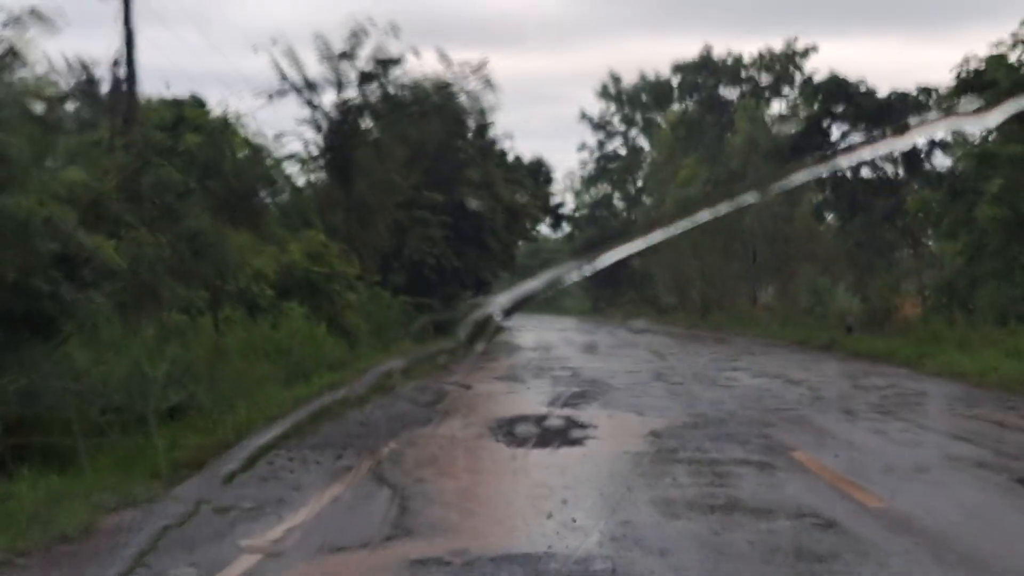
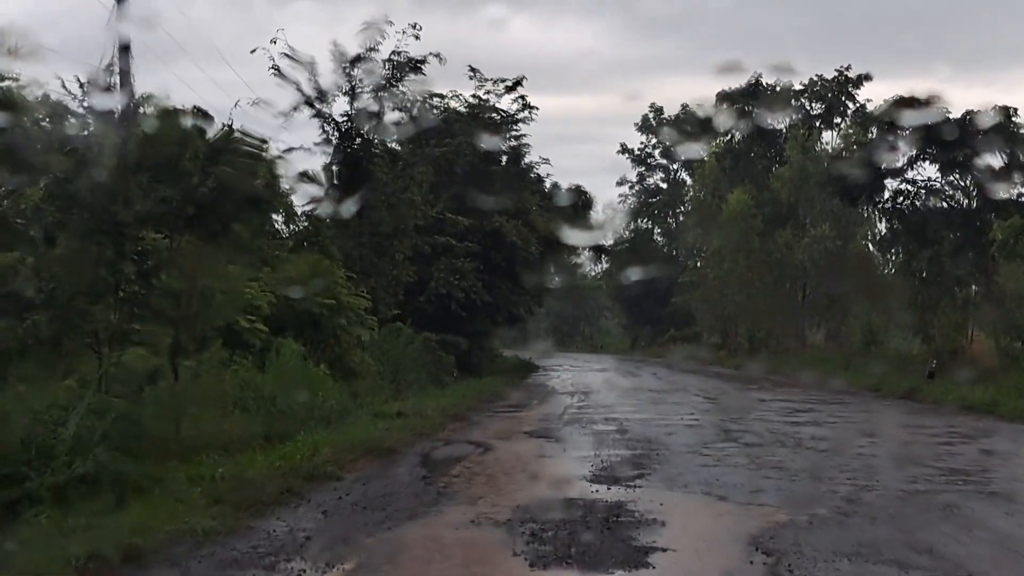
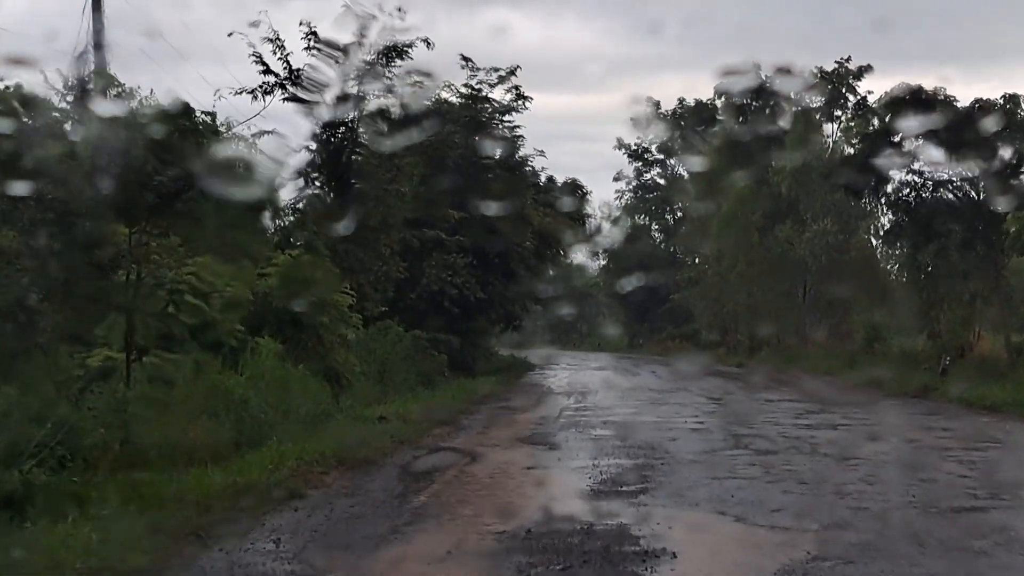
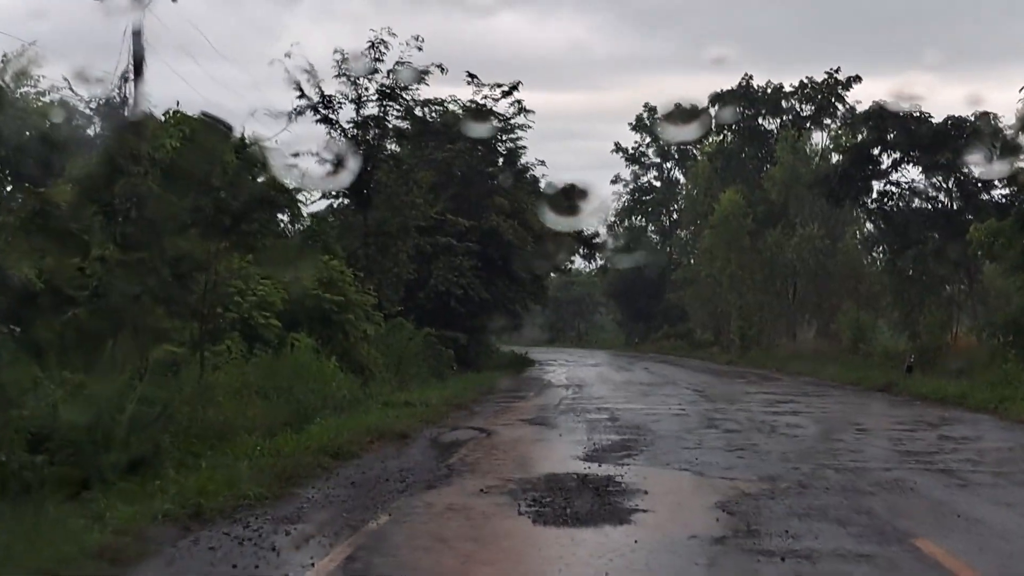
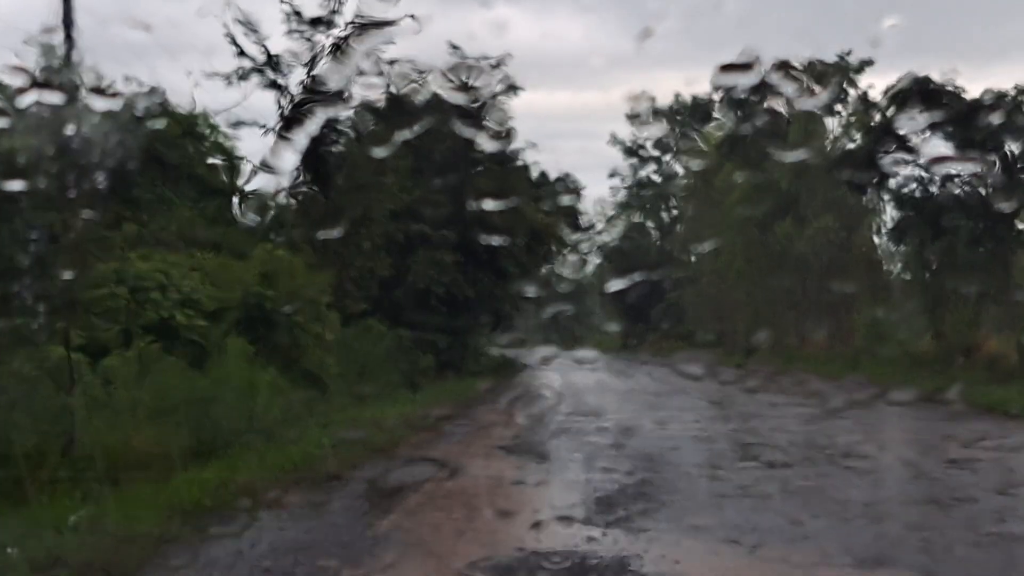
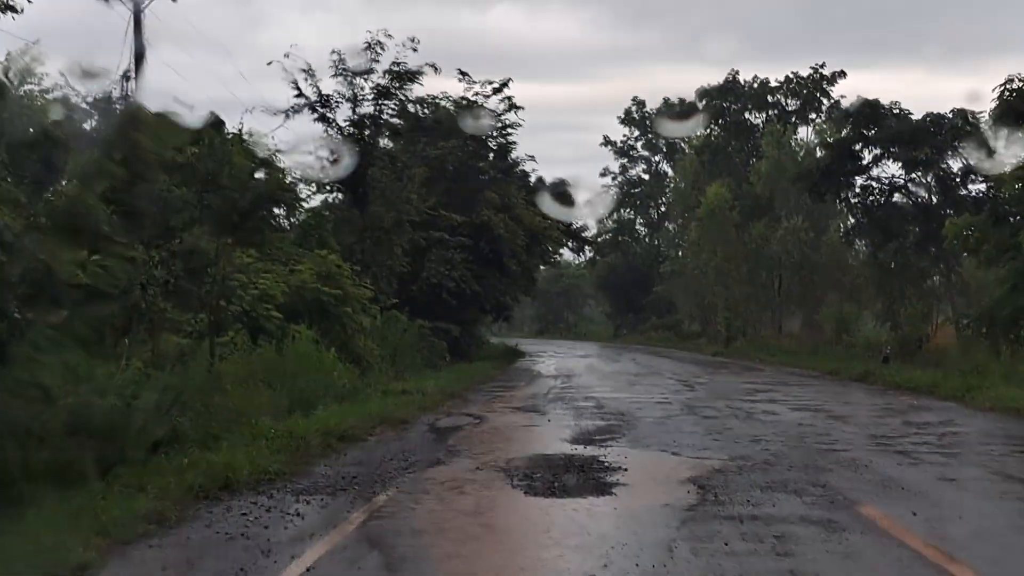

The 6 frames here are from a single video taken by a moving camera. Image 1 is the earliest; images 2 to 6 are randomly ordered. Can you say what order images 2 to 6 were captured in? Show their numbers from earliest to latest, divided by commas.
6, 4, 2, 3, 5
